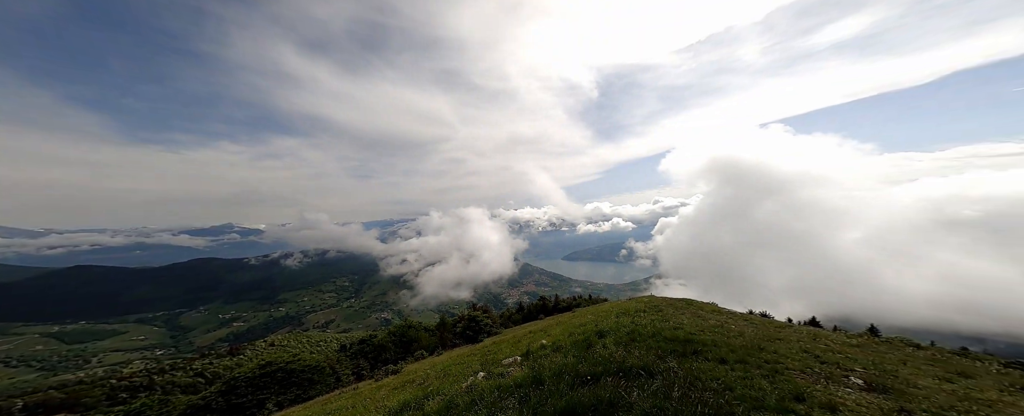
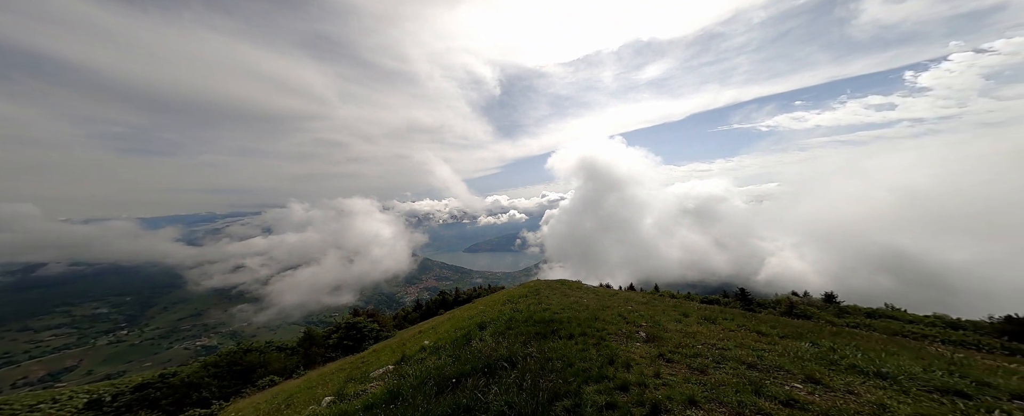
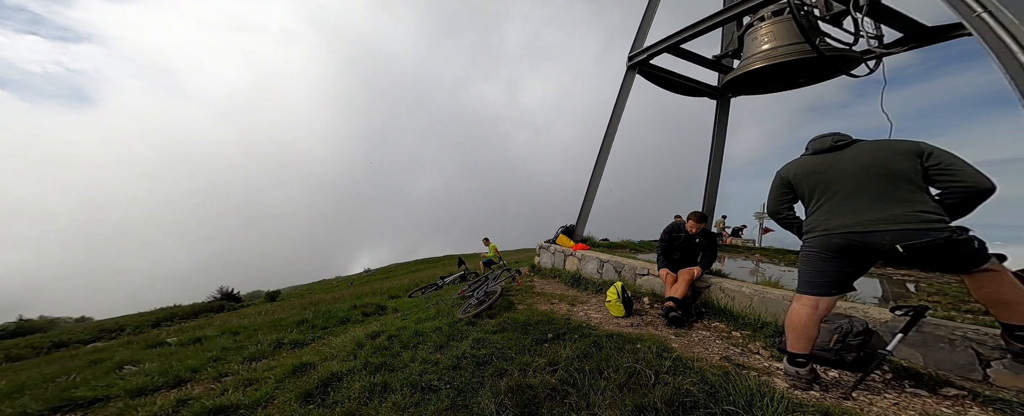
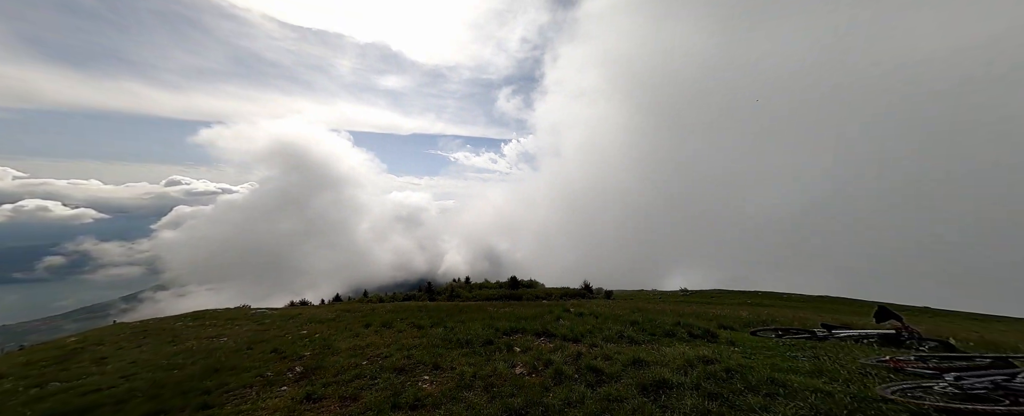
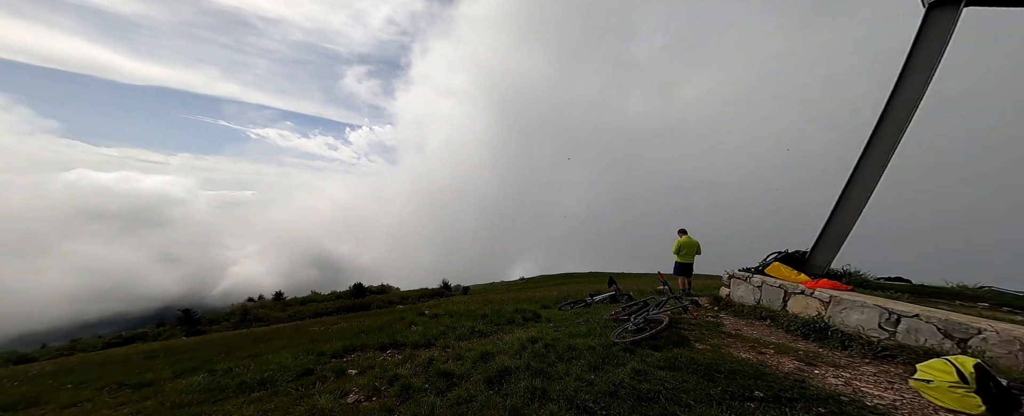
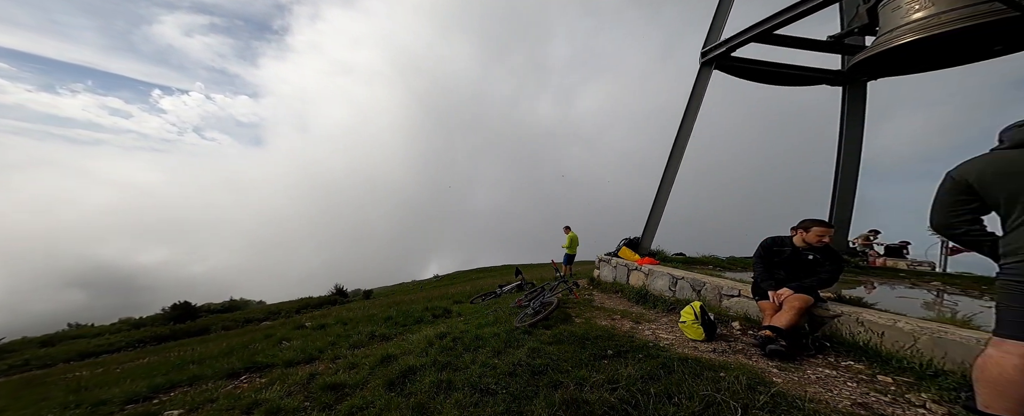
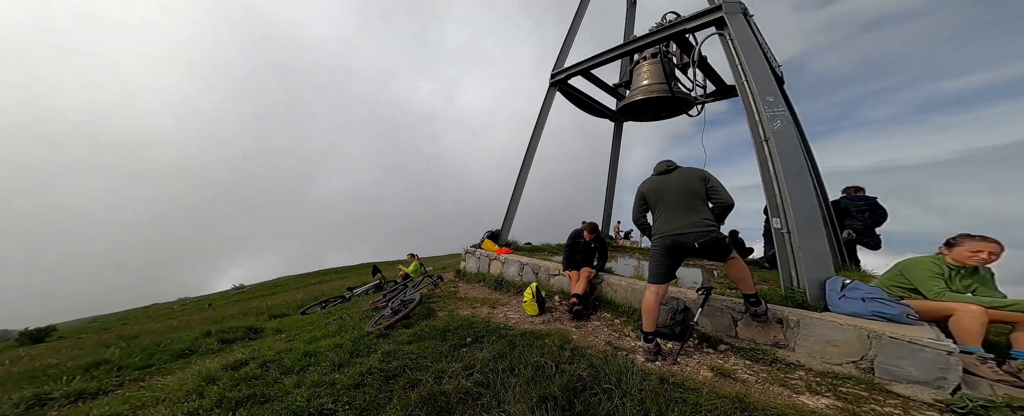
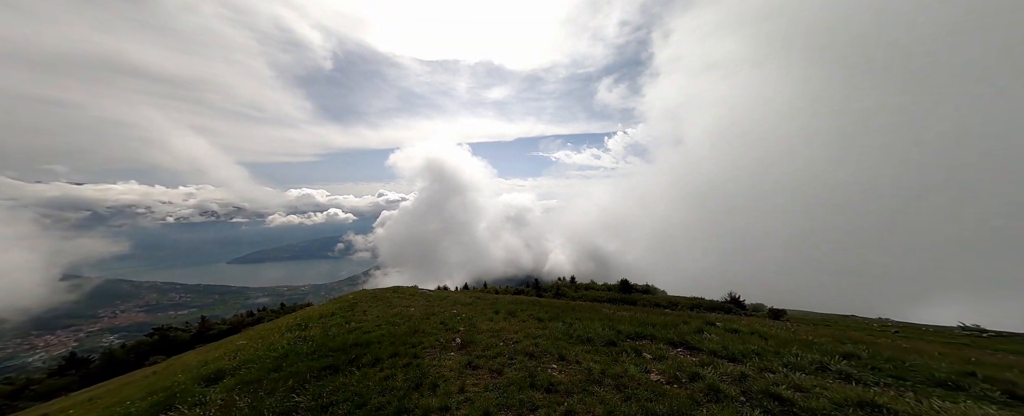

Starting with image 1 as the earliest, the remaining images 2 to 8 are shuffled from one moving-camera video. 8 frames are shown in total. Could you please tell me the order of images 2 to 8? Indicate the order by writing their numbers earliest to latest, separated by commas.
2, 8, 4, 5, 6, 3, 7
